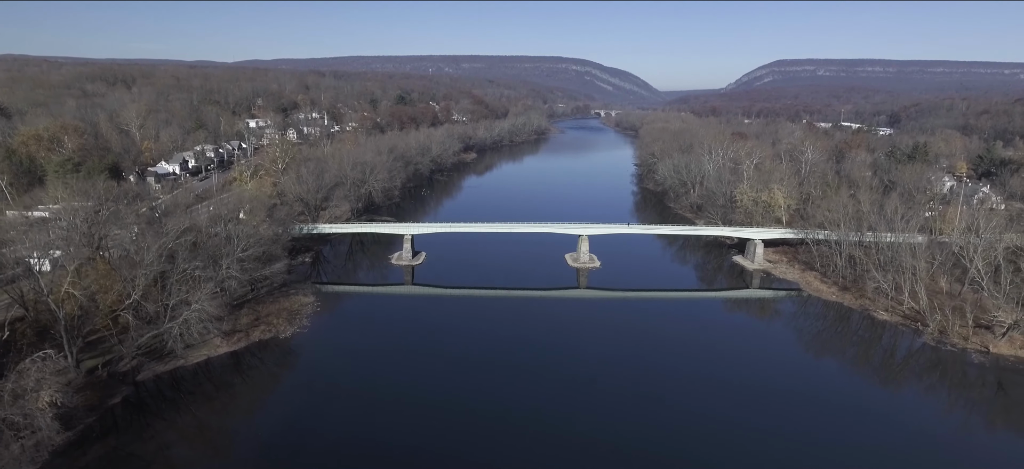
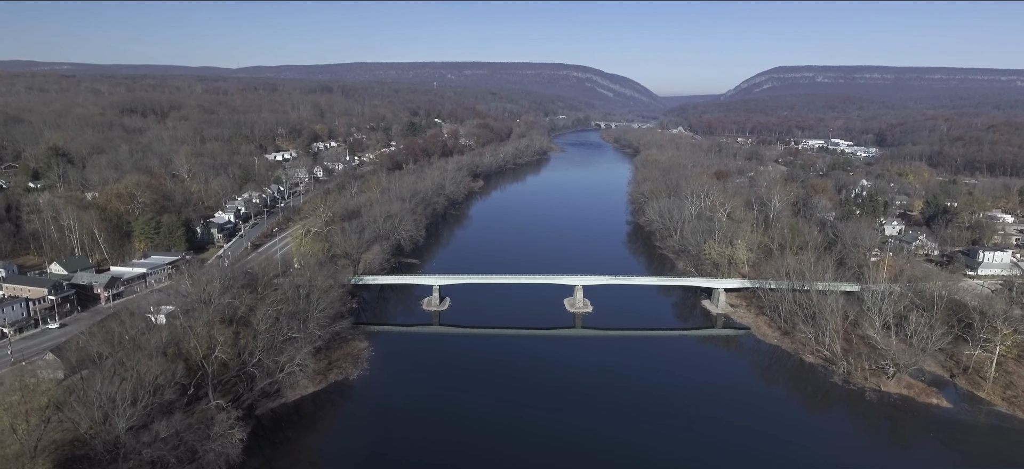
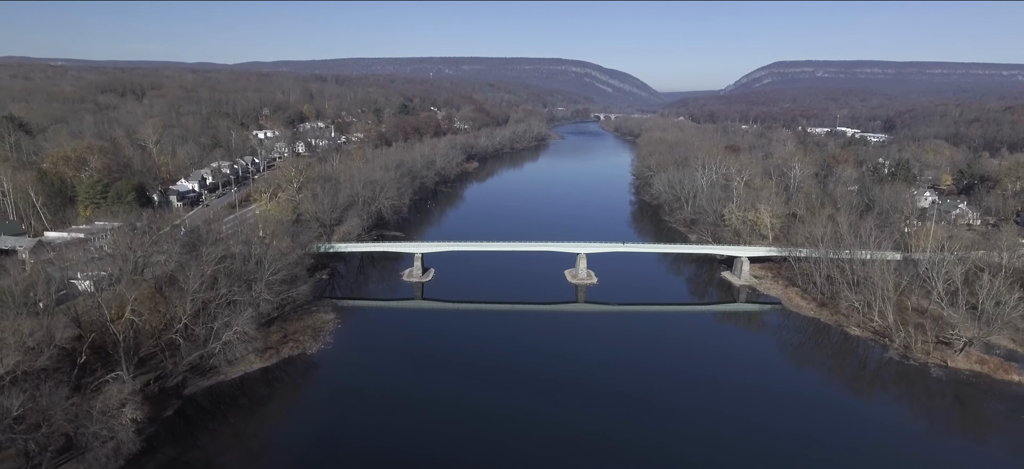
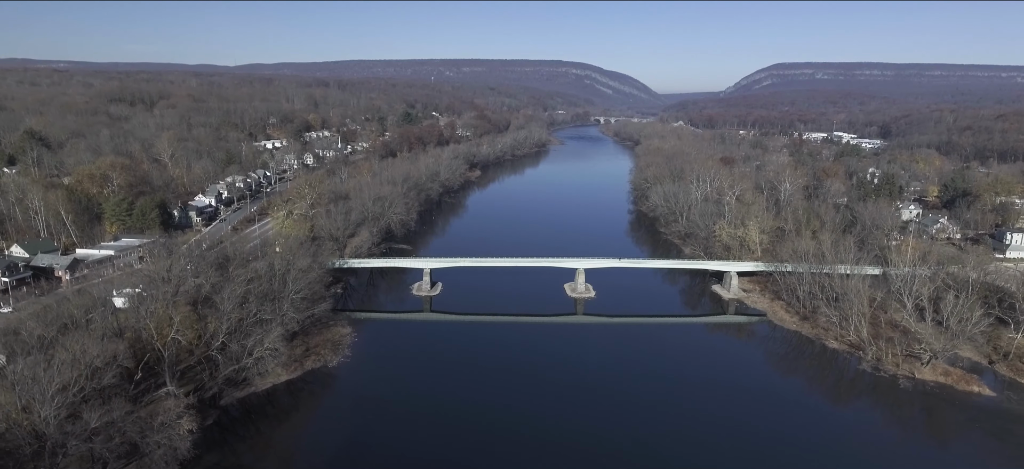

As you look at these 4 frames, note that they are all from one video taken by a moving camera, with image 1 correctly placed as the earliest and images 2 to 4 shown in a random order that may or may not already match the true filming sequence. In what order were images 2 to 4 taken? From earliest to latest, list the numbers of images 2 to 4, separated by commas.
3, 4, 2
